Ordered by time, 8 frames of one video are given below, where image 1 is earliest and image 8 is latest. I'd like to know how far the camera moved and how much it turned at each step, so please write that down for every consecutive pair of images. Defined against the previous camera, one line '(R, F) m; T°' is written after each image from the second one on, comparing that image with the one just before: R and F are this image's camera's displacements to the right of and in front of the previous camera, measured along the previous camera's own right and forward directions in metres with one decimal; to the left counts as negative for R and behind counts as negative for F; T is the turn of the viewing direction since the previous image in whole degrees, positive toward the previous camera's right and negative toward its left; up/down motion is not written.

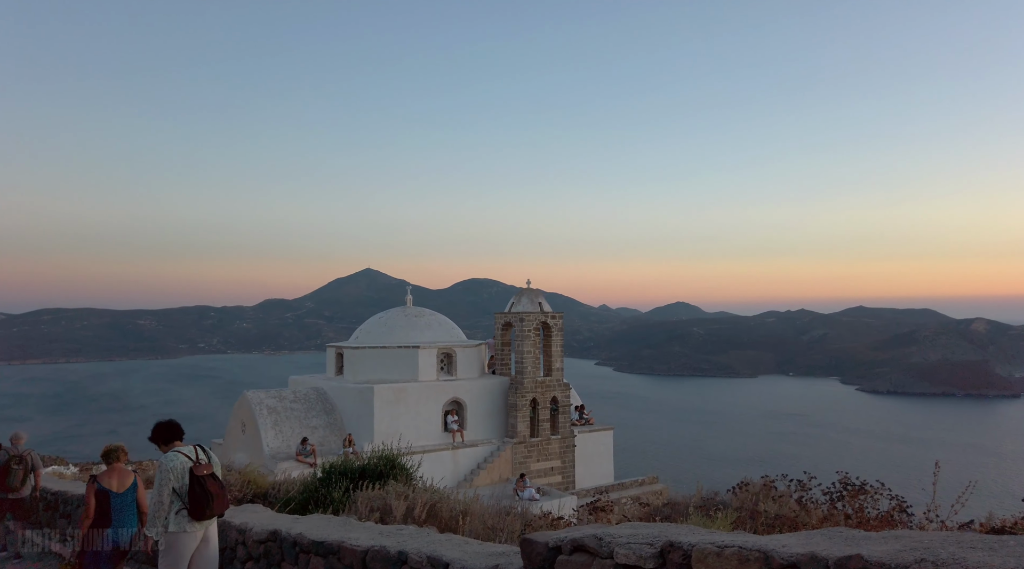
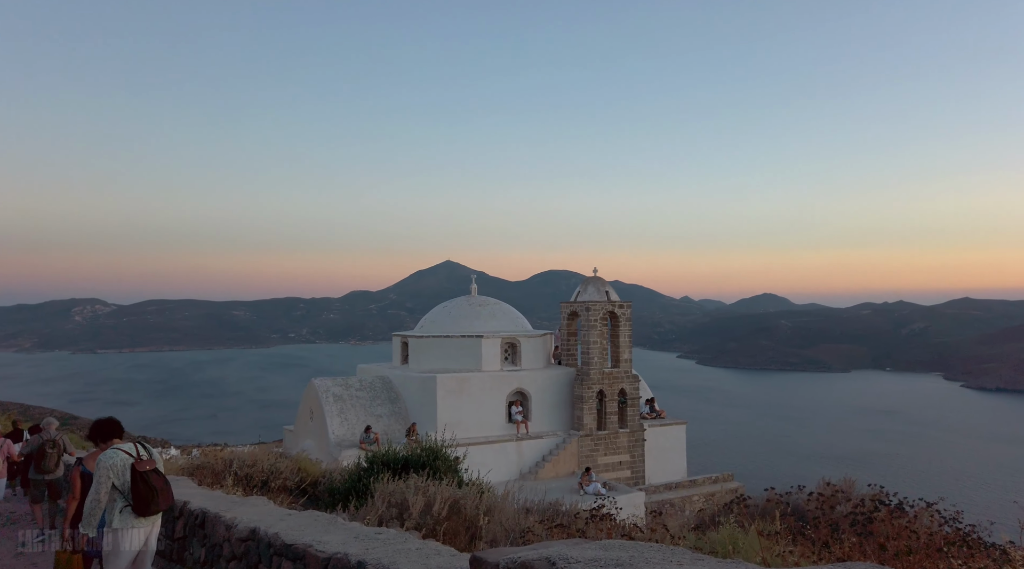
(+0.4, +0.6) m; -6°
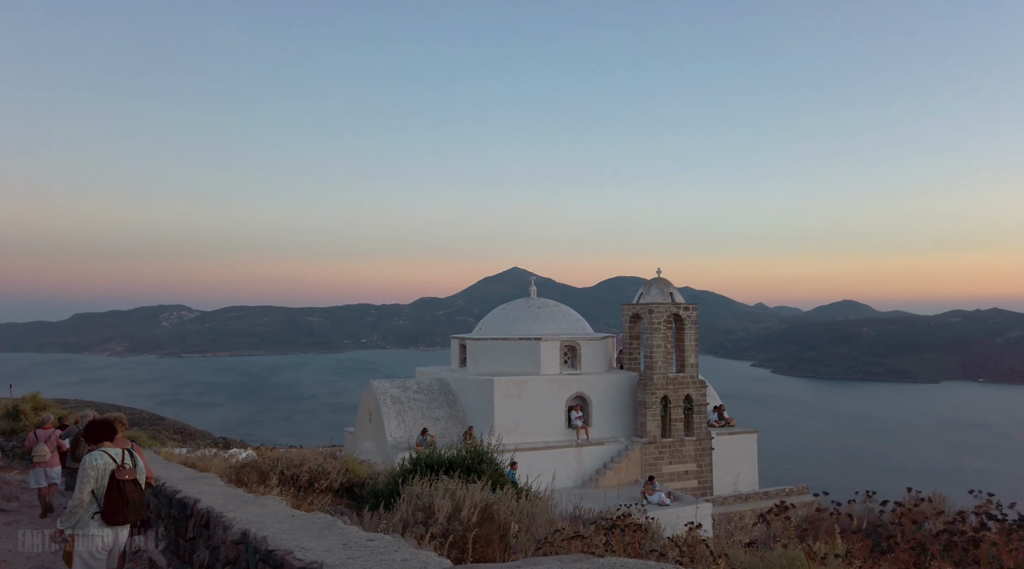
(+0.2, +0.6) m; -5°
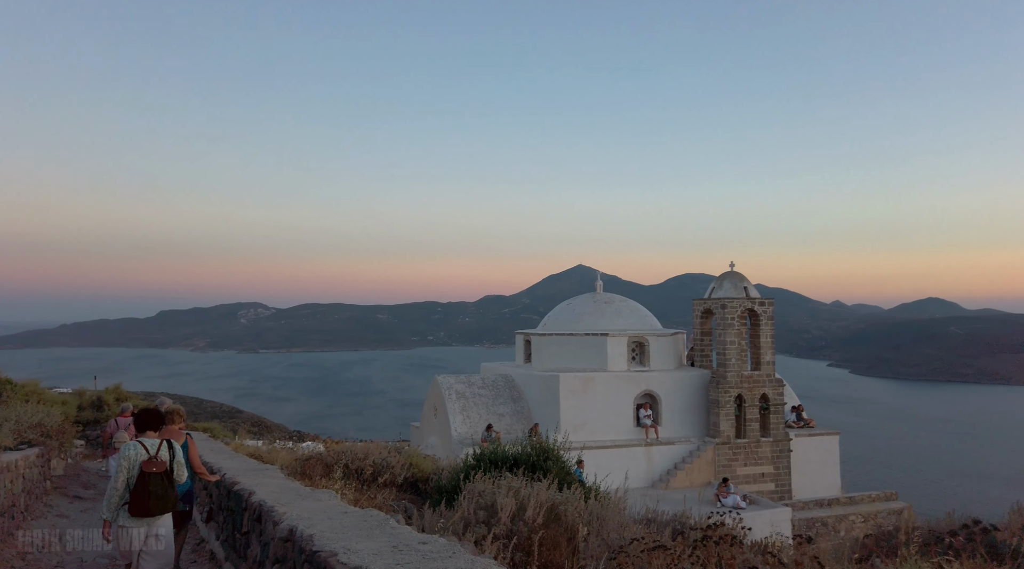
(0.0, +0.4) m; -5°
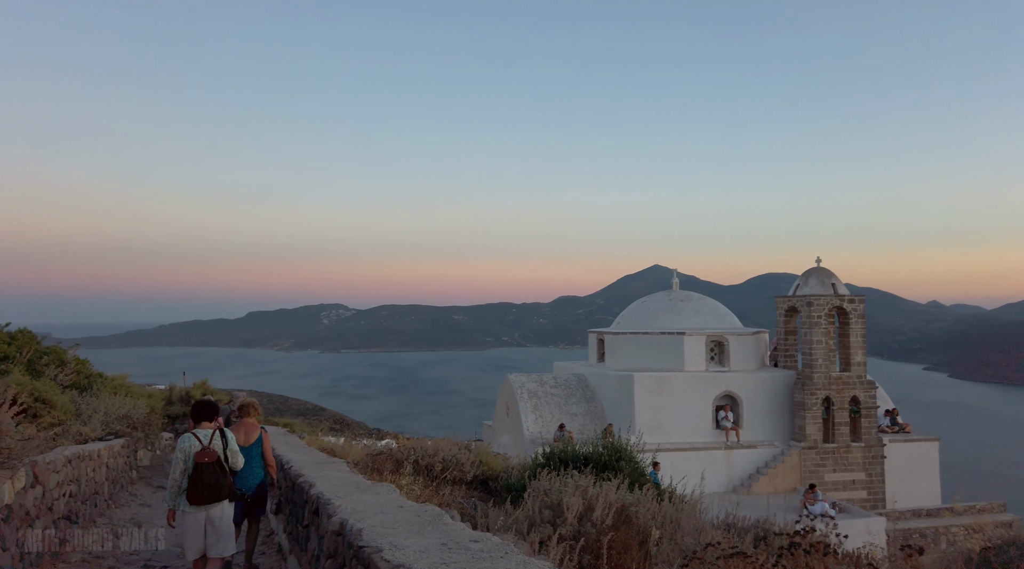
(0.0, +0.3) m; -5°
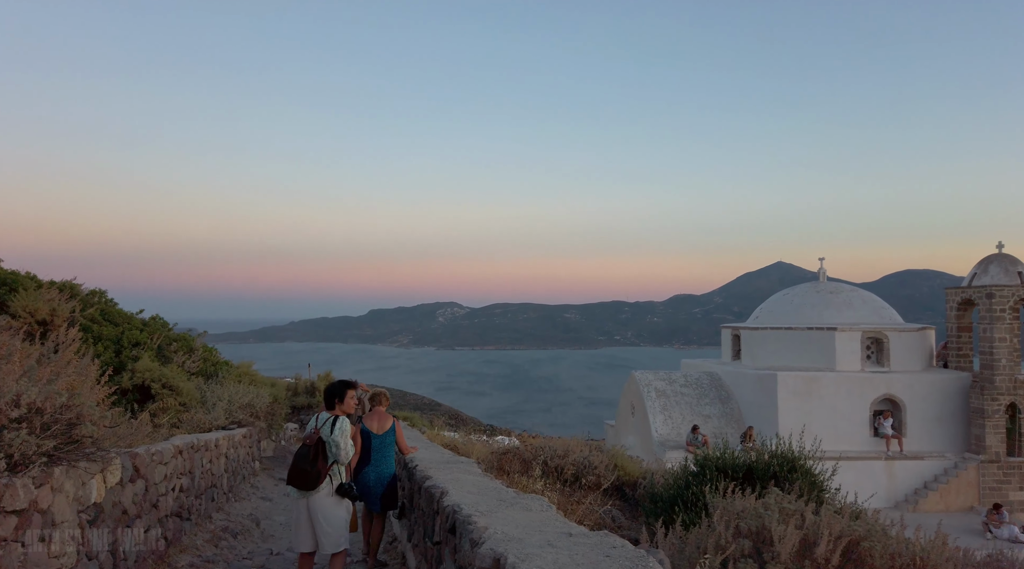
(-0.3, +1.1) m; -8°
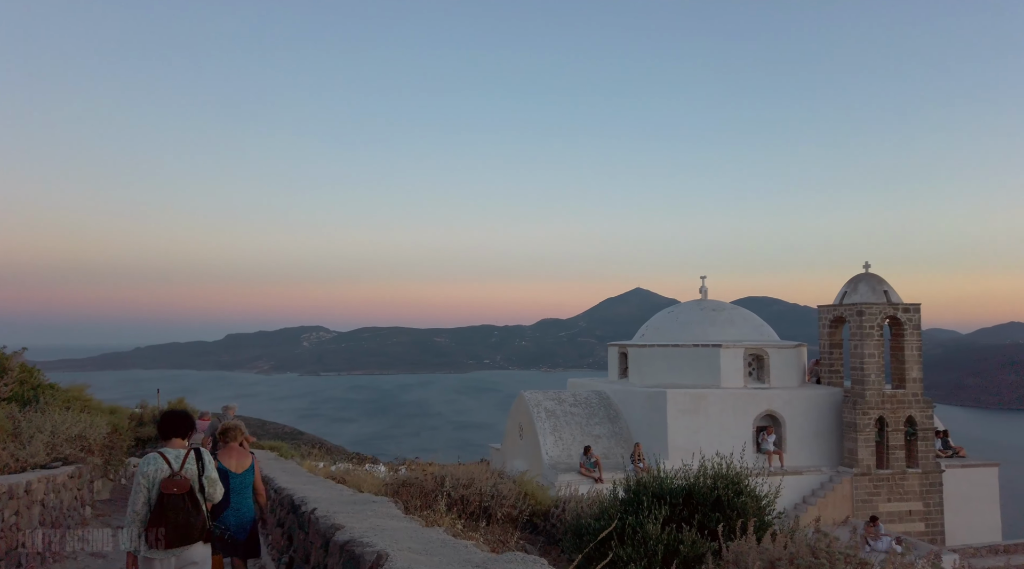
(-0.5, +0.5) m; +10°
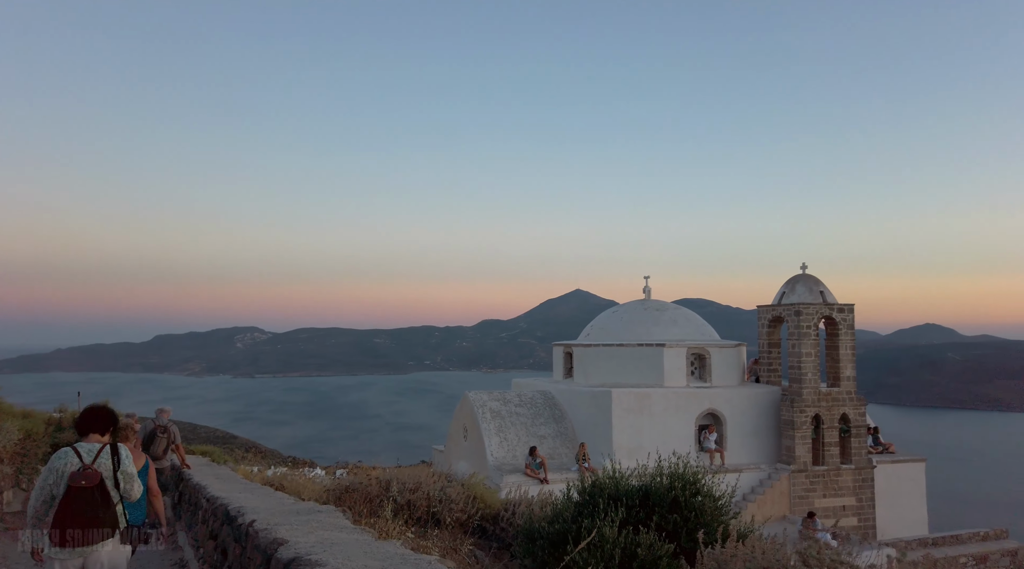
(-0.1, 0.0) m; +4°
